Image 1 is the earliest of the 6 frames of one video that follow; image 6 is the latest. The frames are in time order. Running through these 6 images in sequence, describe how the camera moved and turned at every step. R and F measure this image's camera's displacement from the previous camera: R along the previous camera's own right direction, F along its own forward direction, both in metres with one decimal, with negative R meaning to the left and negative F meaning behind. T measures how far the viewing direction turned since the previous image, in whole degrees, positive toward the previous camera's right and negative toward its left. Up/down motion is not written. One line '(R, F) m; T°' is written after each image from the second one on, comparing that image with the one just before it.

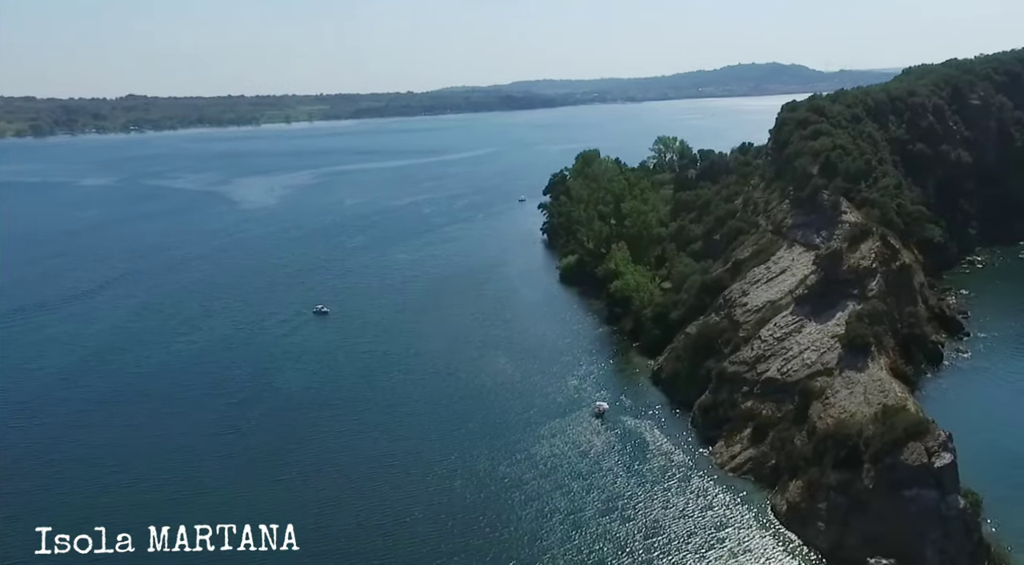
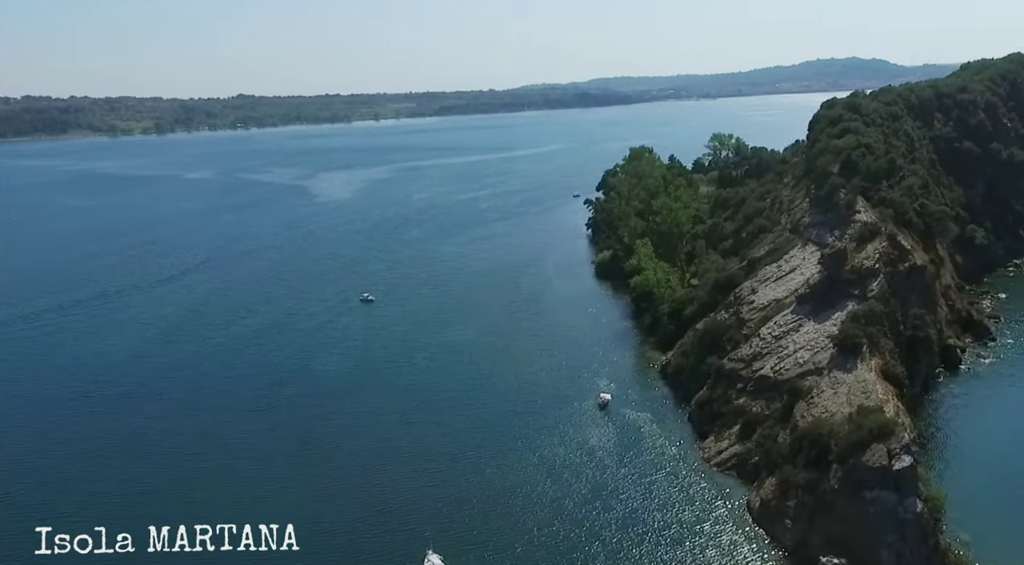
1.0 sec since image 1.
(+3.8, -1.0) m; -6°
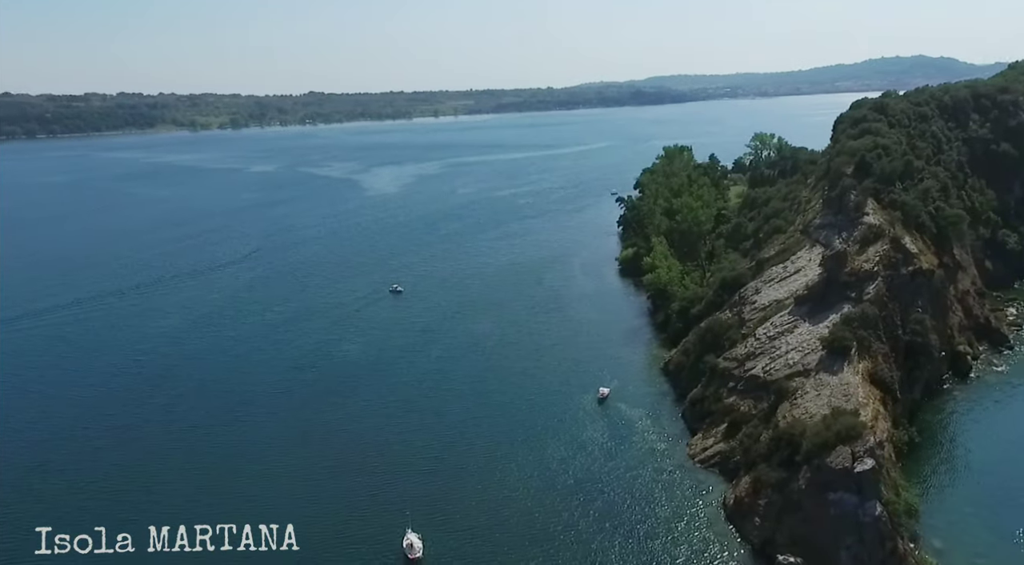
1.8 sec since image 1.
(+2.9, -0.7) m; -4°
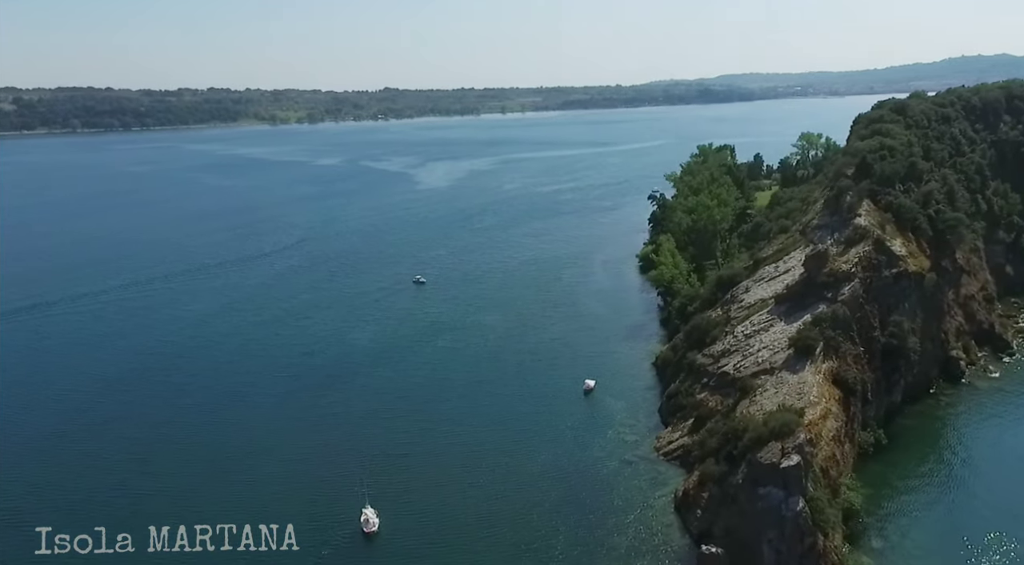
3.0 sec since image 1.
(+4.3, -1.0) m; -6°
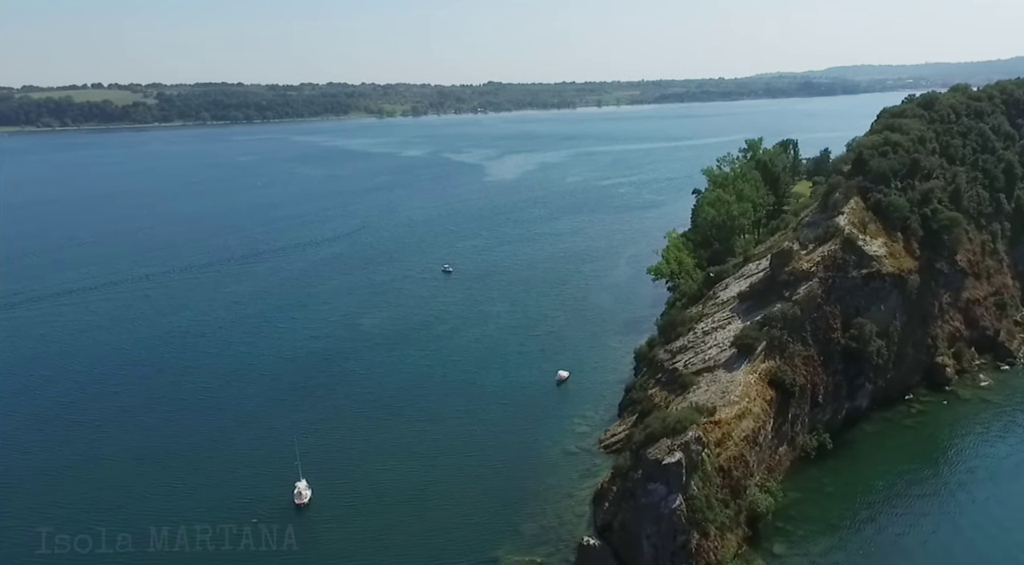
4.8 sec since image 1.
(+6.9, 0.0) m; -8°
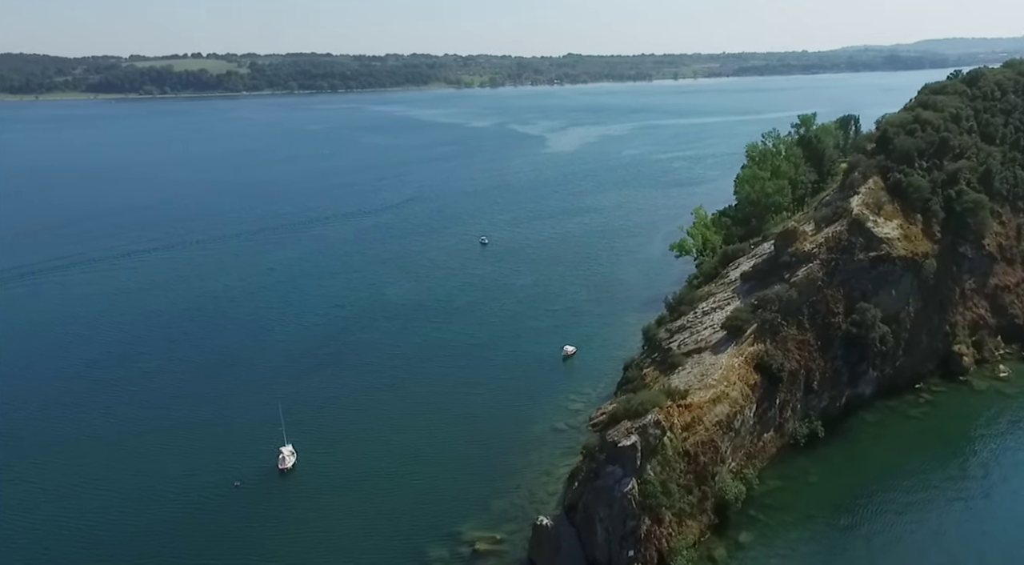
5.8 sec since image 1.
(+3.5, +0.2) m; -6°
